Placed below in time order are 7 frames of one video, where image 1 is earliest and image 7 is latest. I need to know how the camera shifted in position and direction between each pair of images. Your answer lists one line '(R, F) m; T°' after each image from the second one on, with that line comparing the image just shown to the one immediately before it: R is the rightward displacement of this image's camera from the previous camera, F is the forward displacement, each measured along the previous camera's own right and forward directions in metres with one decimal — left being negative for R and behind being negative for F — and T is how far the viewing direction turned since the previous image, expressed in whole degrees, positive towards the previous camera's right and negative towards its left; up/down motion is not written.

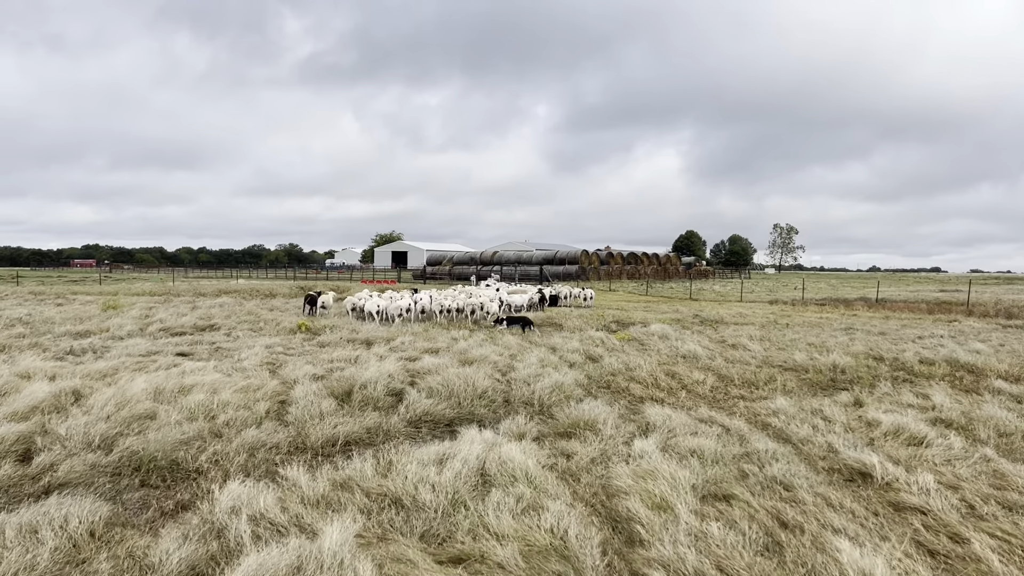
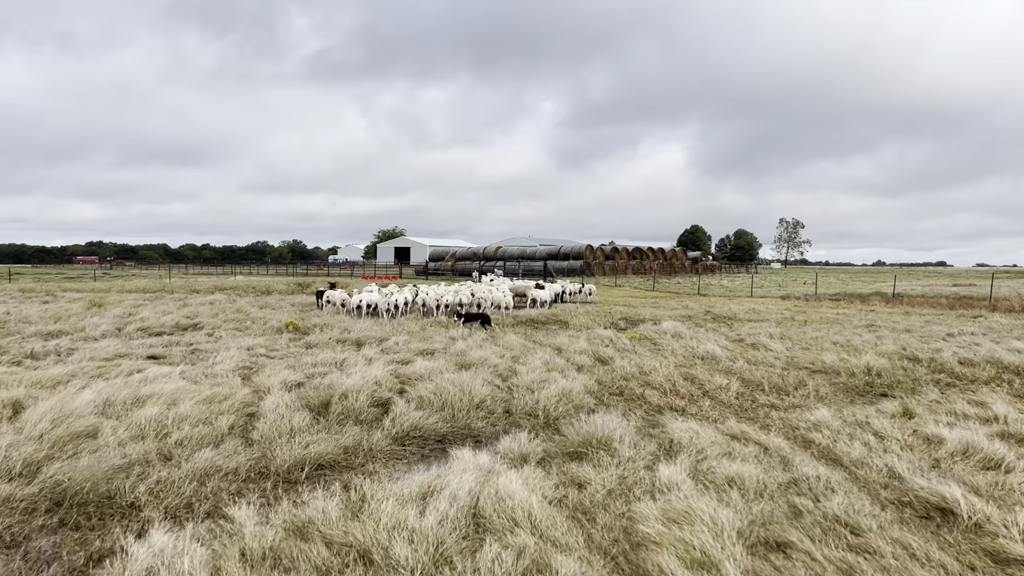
(0.0, +0.9) m; 0°
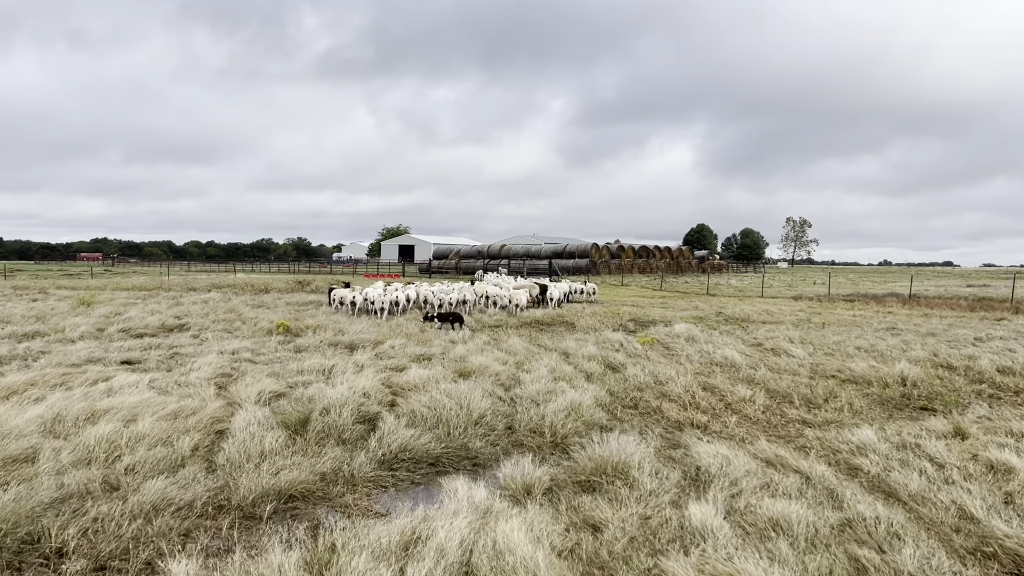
(0.0, +0.7) m; 0°
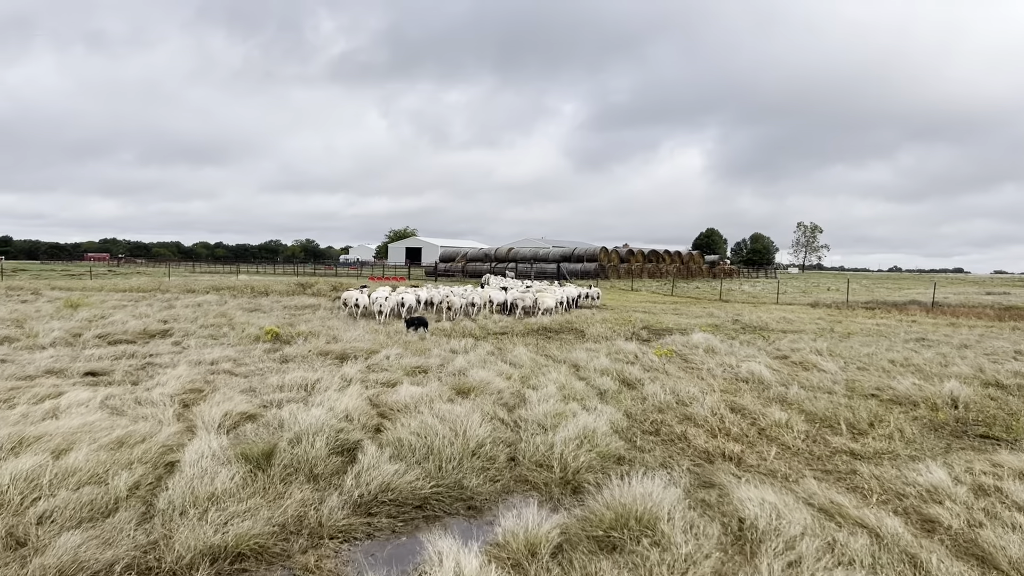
(0.0, +0.8) m; -1°
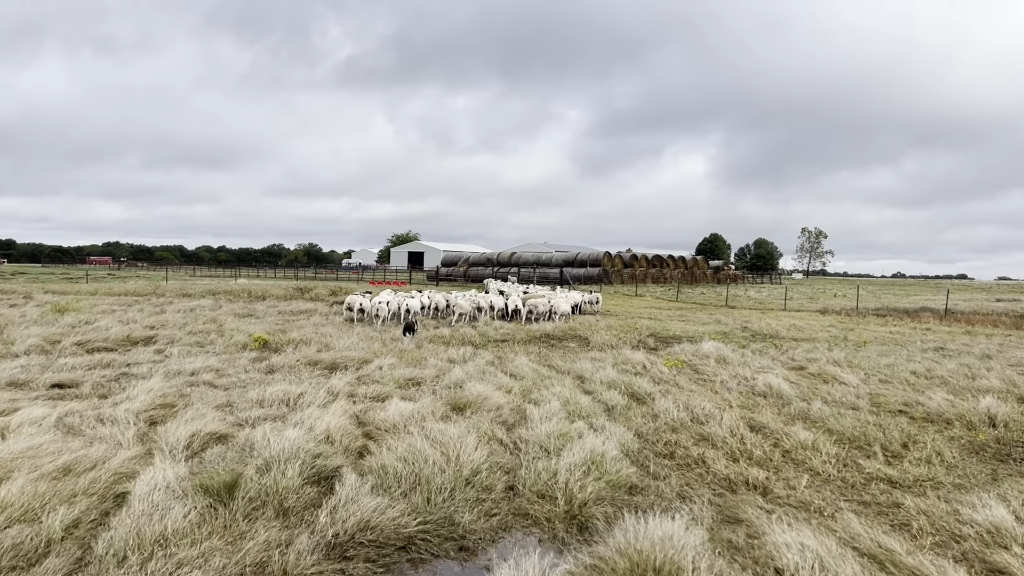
(0.0, +0.6) m; 0°
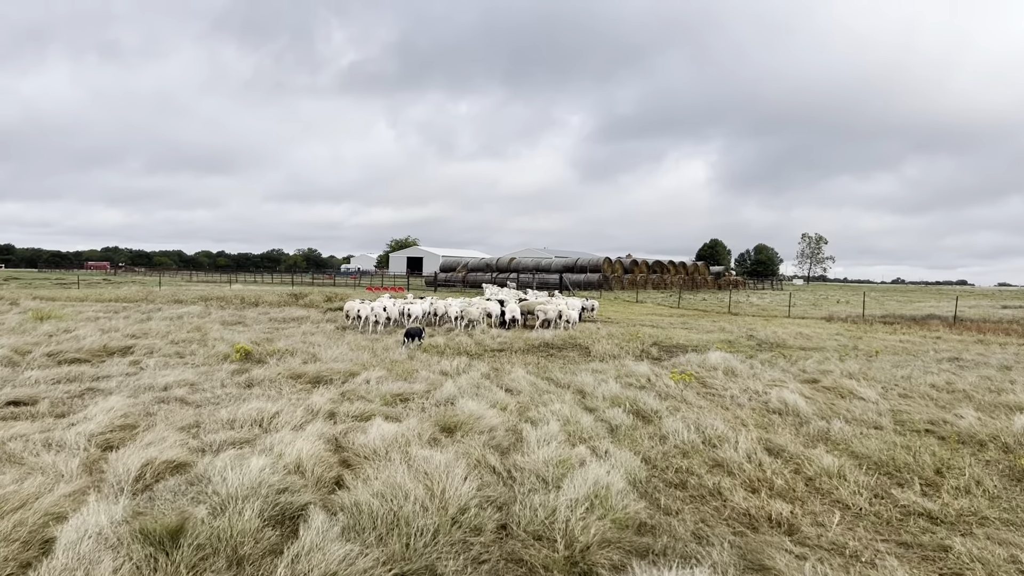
(0.0, +0.5) m; 0°
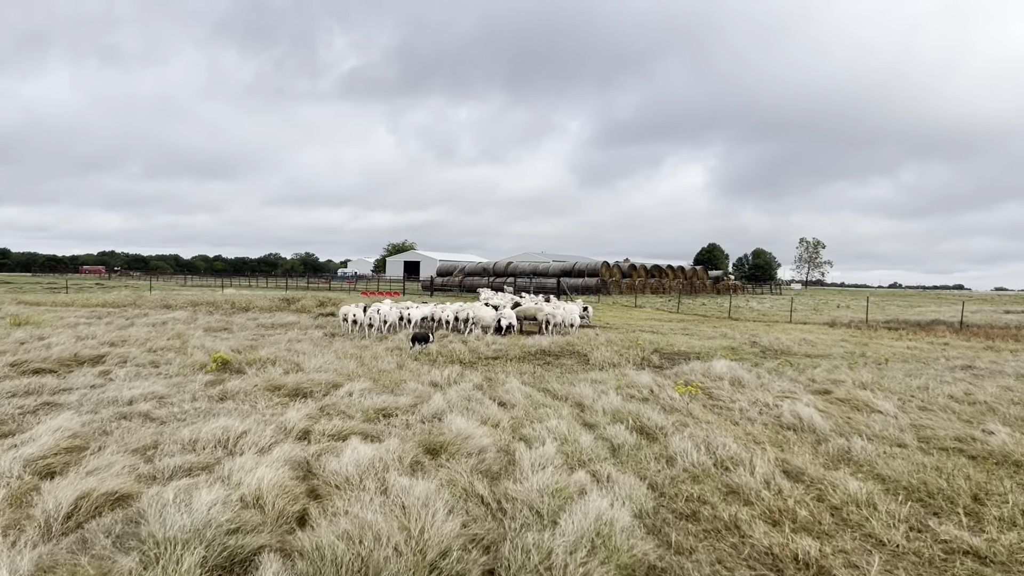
(0.0, +0.5) m; 0°
